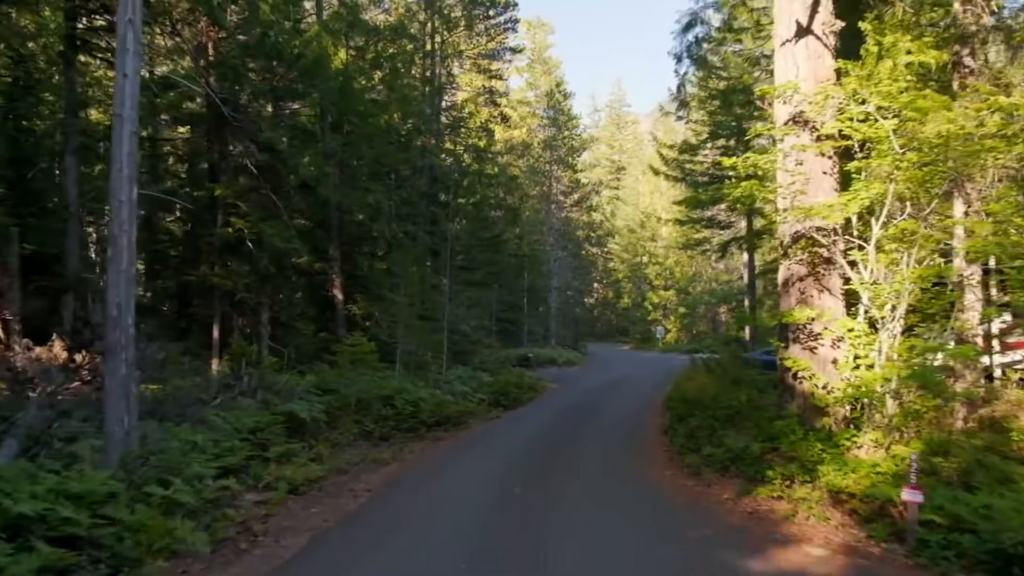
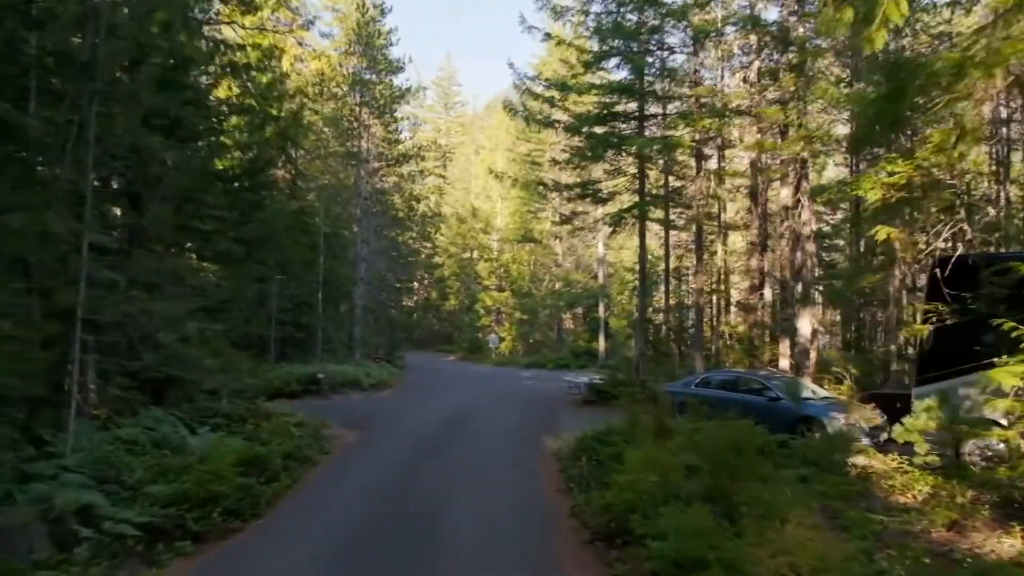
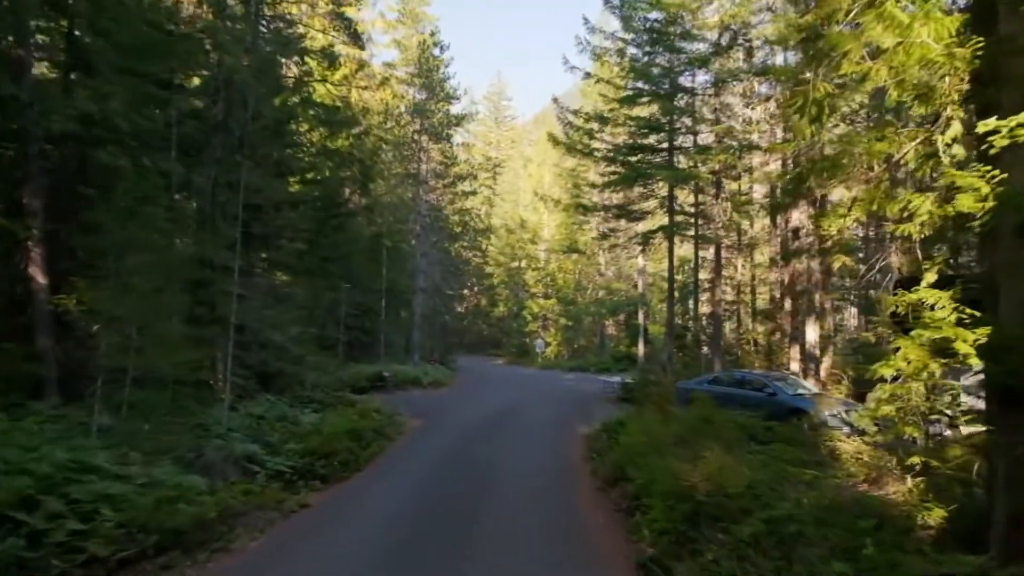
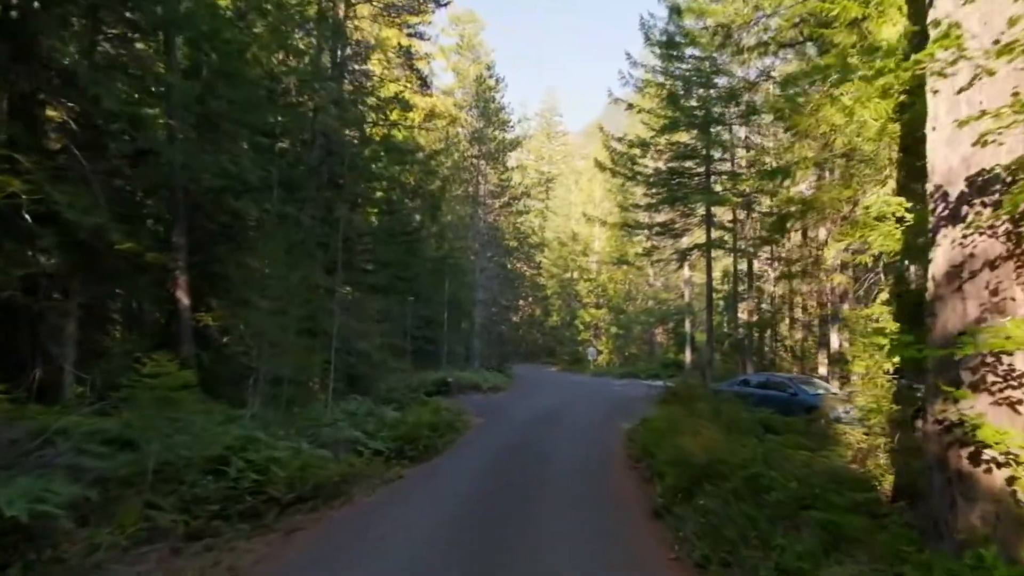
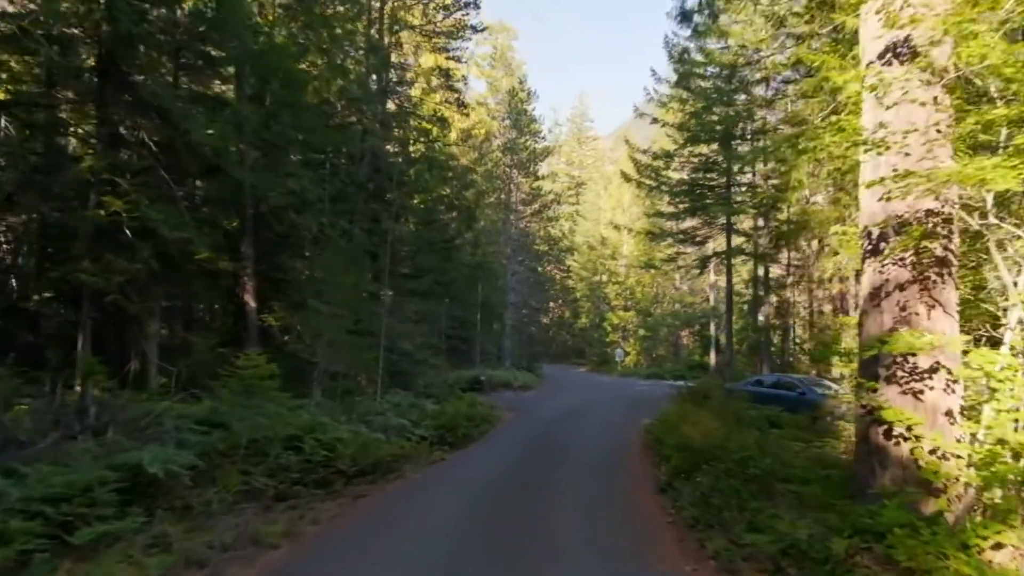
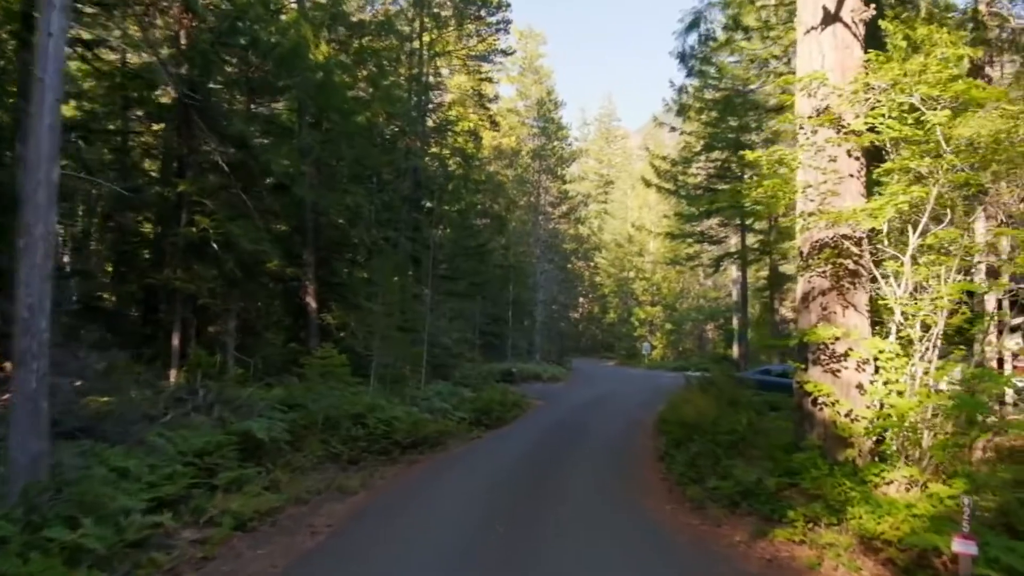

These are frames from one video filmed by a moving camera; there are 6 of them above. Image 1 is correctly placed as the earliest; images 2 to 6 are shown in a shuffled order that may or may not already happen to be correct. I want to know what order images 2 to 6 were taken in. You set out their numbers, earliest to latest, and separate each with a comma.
6, 5, 4, 3, 2
